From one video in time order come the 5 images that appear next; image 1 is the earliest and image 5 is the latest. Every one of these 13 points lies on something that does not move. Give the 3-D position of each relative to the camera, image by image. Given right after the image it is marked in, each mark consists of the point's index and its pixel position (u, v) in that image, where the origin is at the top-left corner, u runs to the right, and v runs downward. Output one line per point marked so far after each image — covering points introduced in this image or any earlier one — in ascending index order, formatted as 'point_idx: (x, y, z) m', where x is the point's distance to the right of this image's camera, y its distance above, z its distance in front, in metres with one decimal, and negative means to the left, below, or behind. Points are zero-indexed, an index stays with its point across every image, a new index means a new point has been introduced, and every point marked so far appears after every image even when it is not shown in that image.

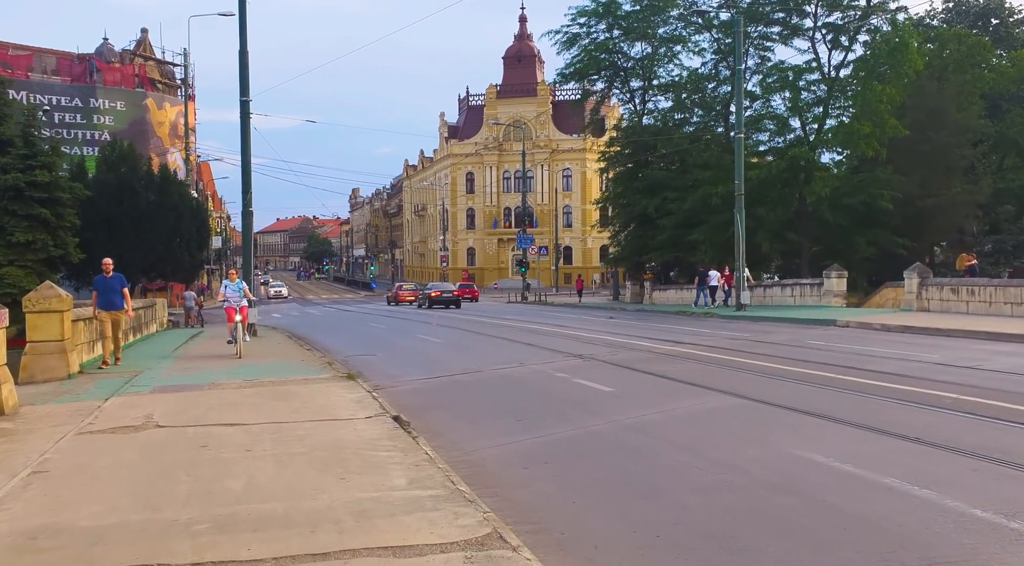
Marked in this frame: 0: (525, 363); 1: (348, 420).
0: (+0.3, -1.5, +13.7) m
1: (-1.8, -1.5, +8.0) m
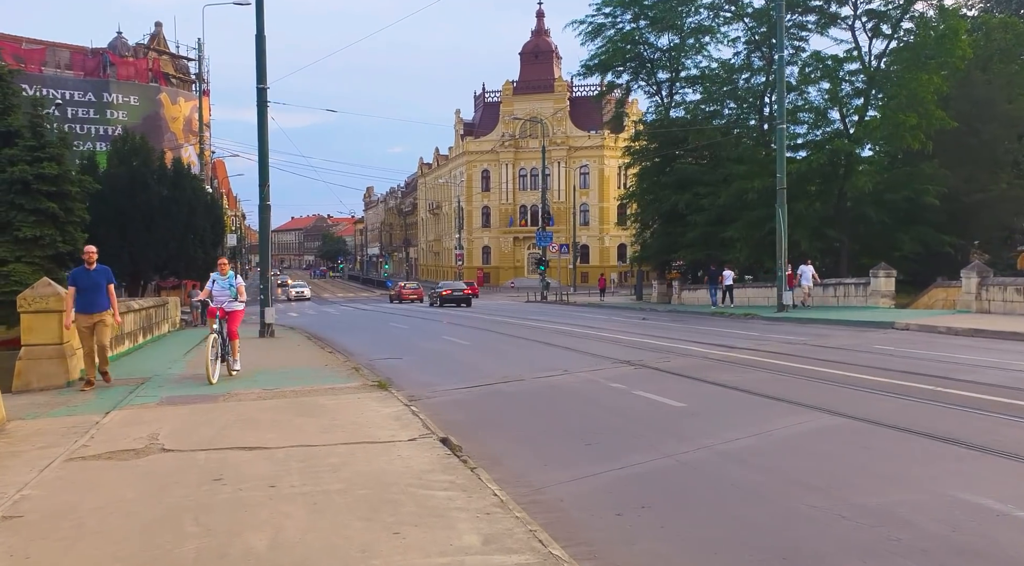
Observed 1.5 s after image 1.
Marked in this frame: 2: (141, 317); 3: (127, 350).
0: (+1.0, -1.5, +12.4) m
1: (-1.2, -1.5, +6.7) m
2: (-9.3, -0.9, +17.8) m
3: (-8.6, -1.5, +16.0) m
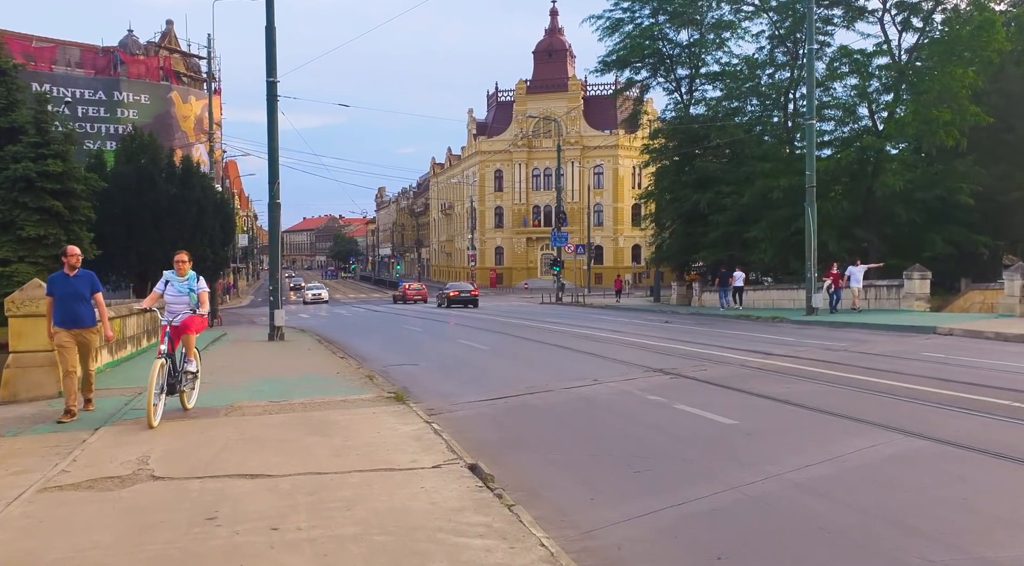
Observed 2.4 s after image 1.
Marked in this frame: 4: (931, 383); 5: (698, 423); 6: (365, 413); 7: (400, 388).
0: (+1.4, -1.5, +11.4) m
1: (-0.8, -1.5, +5.8) m
2: (-8.8, -0.9, +17.1) m
3: (-8.1, -1.5, +15.3) m
4: (+6.3, -1.5, +10.8) m
5: (+2.1, -1.6, +8.1) m
6: (-1.7, -1.5, +8.3) m
7: (-1.7, -1.6, +10.9) m
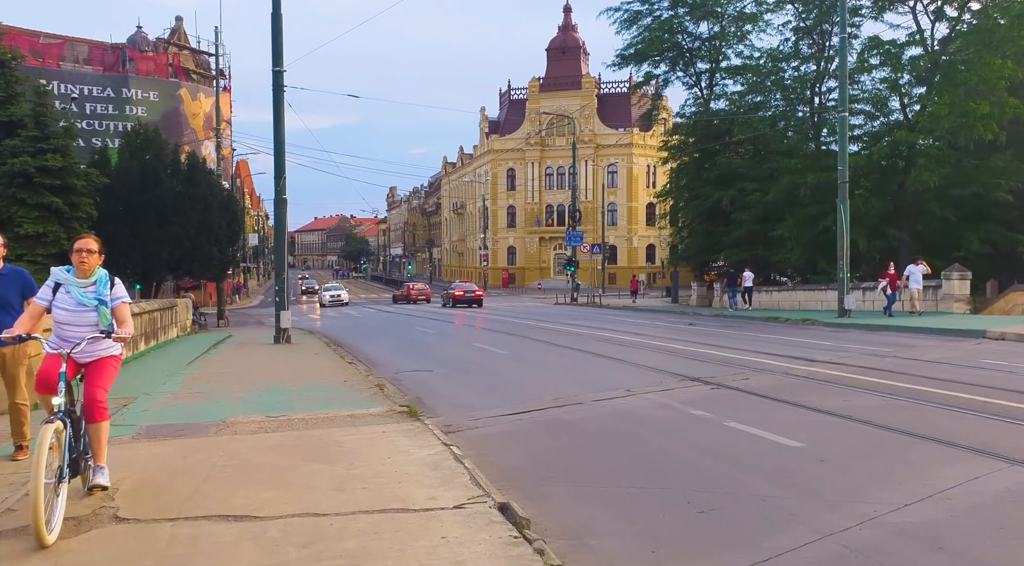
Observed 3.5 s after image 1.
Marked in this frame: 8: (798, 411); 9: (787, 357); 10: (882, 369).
0: (+1.8, -1.5, +10.3) m
1: (-0.6, -1.5, +4.8) m
2: (-8.3, -0.9, +16.2) m
3: (-7.7, -1.5, +14.3) m
4: (+6.6, -1.5, +9.6) m
5: (+2.4, -1.6, +7.0) m
6: (-1.4, -1.5, +7.3) m
7: (-1.4, -1.6, +9.9) m
8: (+3.4, -1.5, +8.6) m
9: (+5.4, -1.5, +14.2) m
10: (+6.4, -1.5, +12.5) m
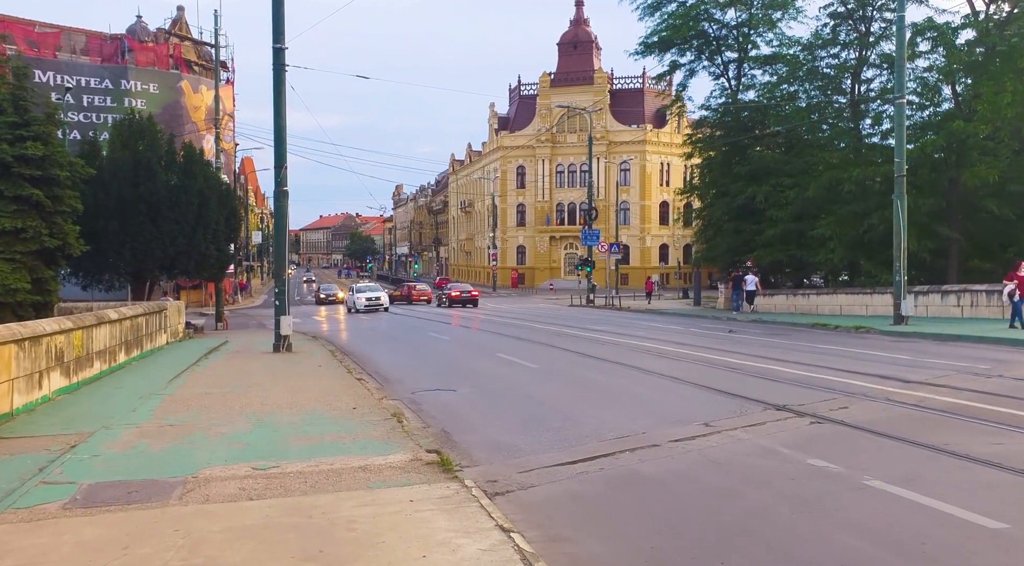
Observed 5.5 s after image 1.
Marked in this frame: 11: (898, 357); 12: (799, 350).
0: (+2.3, -1.6, +8.3) m
1: (0.0, -1.6, +2.8) m
2: (-7.7, -0.9, +14.2) m
3: (-7.1, -1.6, +12.3) m
4: (+7.2, -1.6, +7.5) m
5: (+2.9, -1.6, +4.9) m
6: (-0.8, -1.6, +5.2) m
7: (-0.8, -1.7, +7.8) m
8: (+4.0, -1.6, +6.6) m
9: (+6.0, -1.6, +12.1) m
10: (+7.0, -1.6, +10.4) m
11: (+7.8, -1.5, +14.7) m
12: (+6.6, -1.5, +16.3) m
